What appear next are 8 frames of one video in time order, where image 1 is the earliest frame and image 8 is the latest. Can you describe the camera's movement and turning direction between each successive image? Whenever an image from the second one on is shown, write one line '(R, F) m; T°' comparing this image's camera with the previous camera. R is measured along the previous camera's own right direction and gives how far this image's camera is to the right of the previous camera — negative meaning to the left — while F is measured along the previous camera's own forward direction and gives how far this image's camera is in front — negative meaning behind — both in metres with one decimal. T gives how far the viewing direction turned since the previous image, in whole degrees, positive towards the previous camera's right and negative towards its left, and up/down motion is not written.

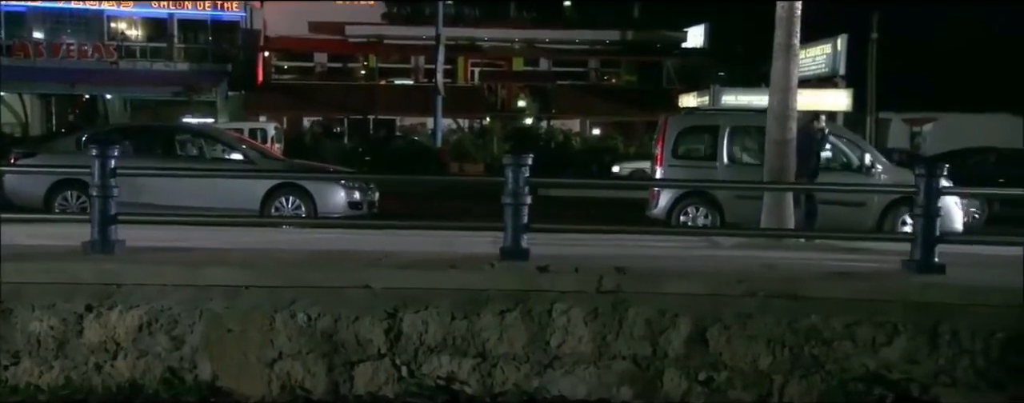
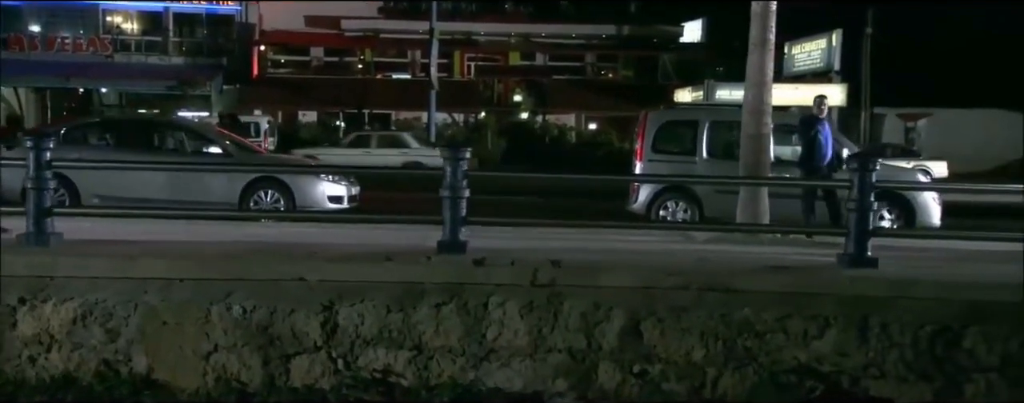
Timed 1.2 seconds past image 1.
(+0.5, 0.0) m; +1°
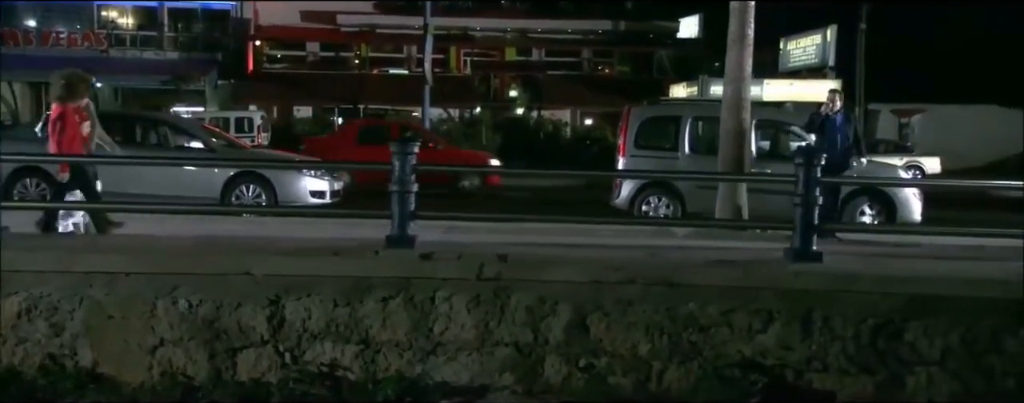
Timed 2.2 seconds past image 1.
(+0.4, 0.0) m; +1°
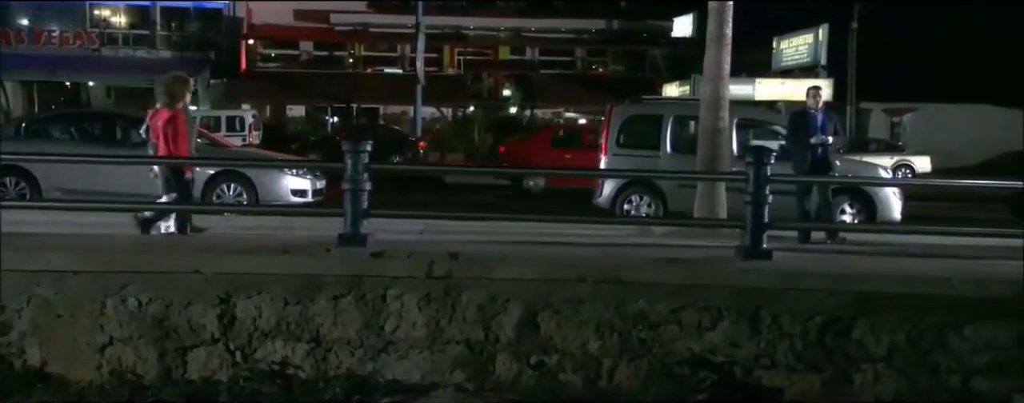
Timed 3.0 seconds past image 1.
(+0.3, 0.0) m; +1°
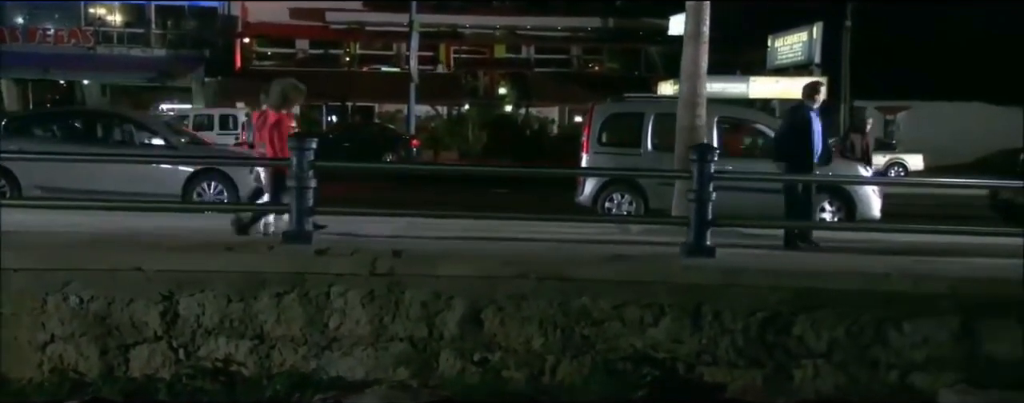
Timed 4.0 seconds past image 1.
(+0.4, 0.0) m; +1°
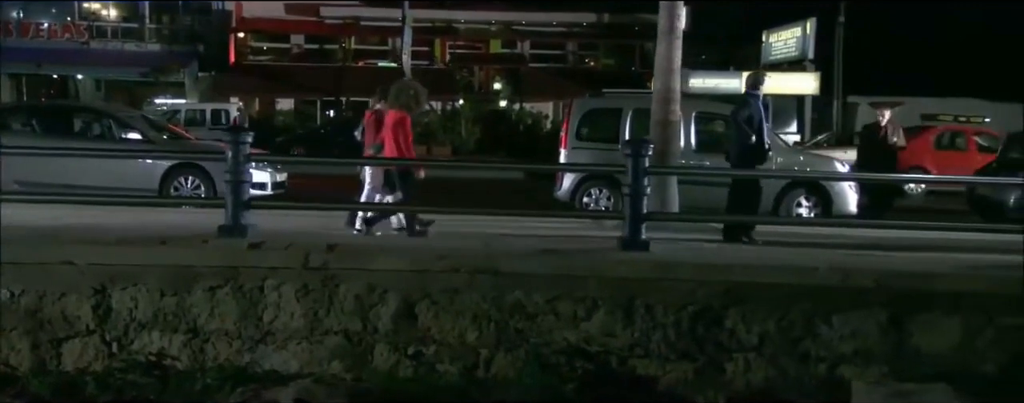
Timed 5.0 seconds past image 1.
(+0.5, 0.0) m; +1°
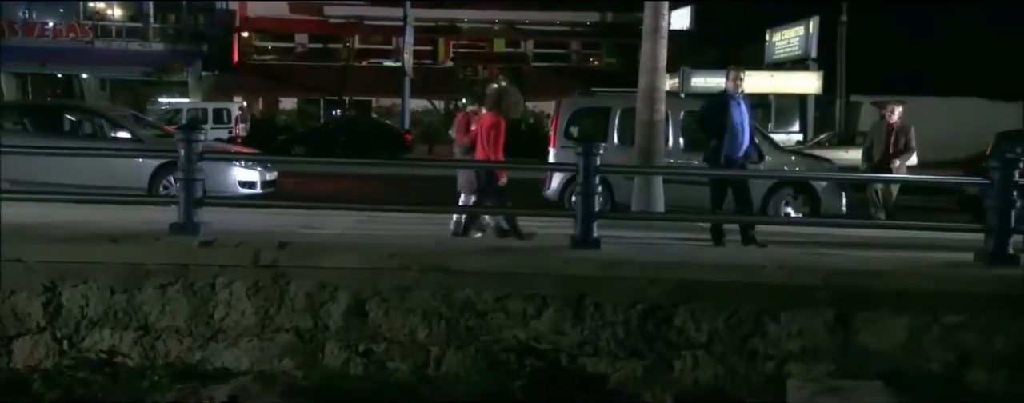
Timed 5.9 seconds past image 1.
(+0.4, 0.0) m; 0°
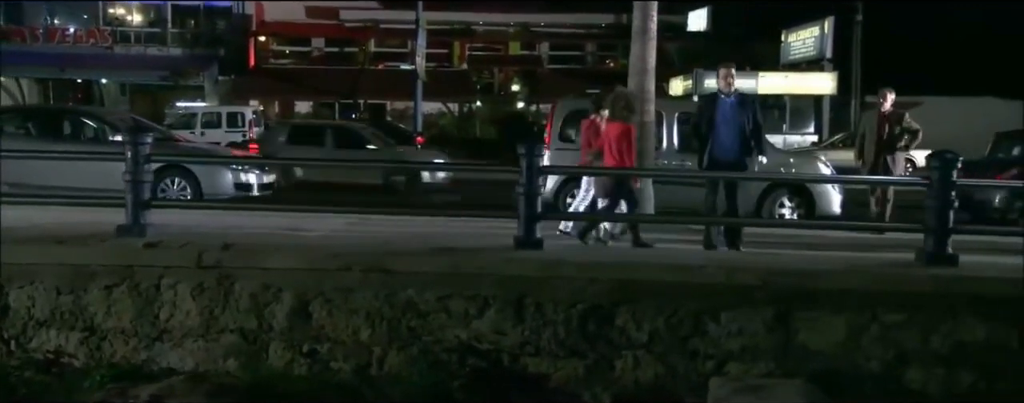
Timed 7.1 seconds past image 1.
(+0.6, 0.0) m; -1°
